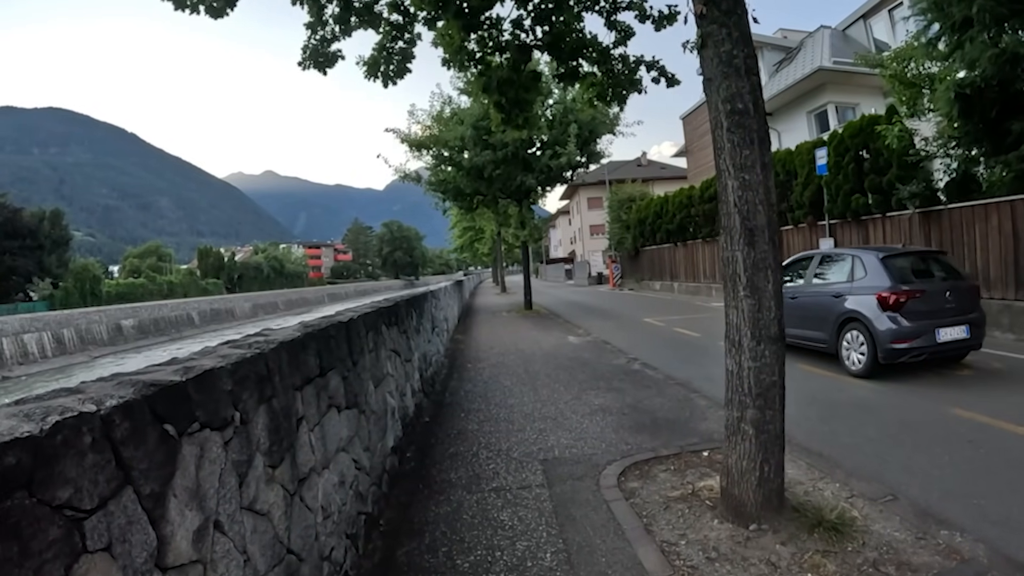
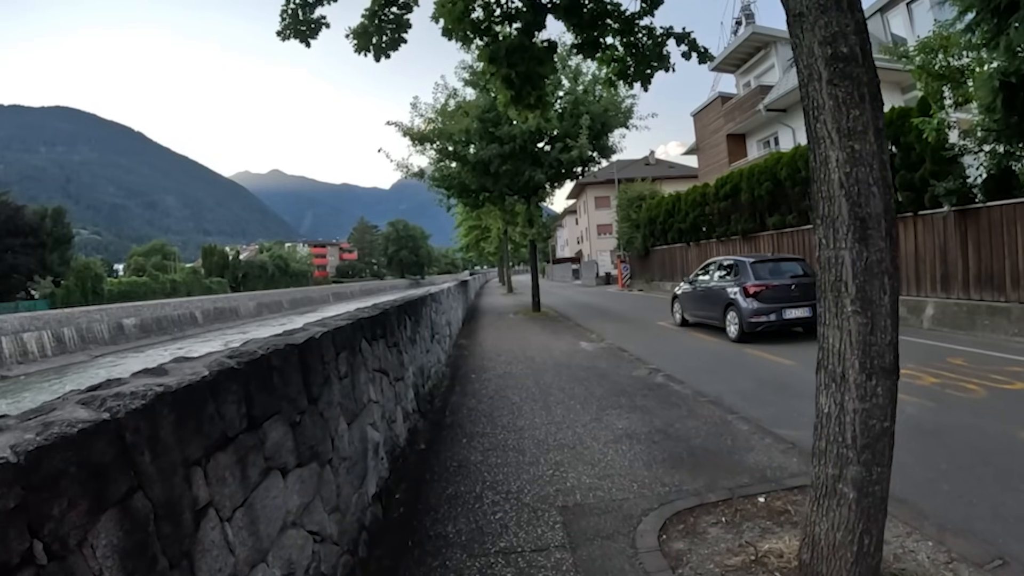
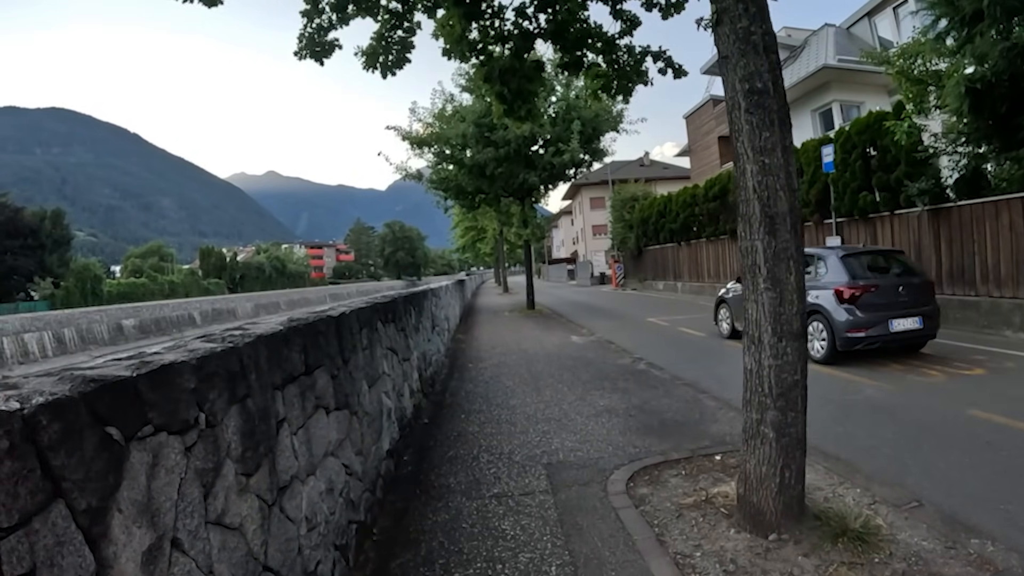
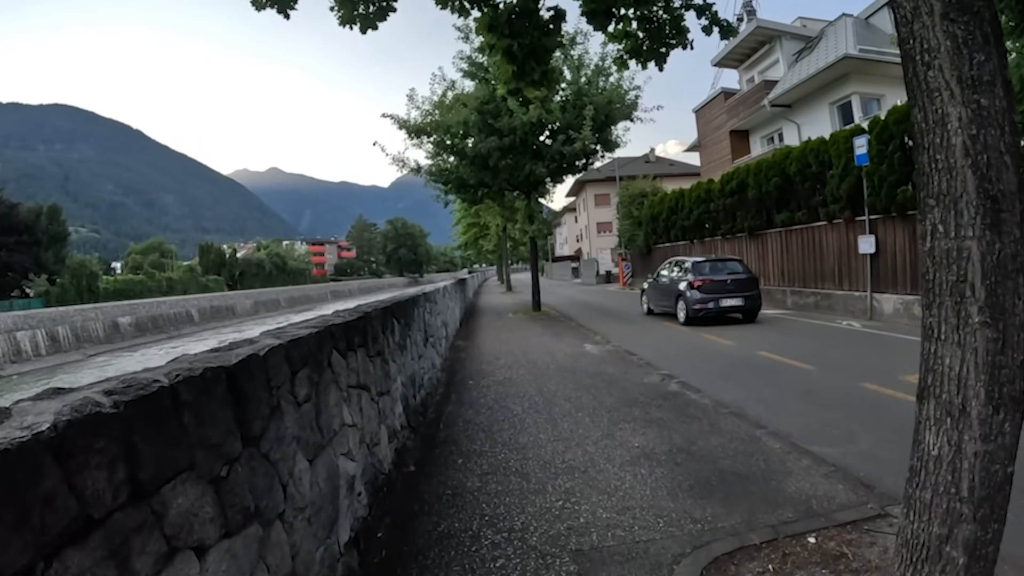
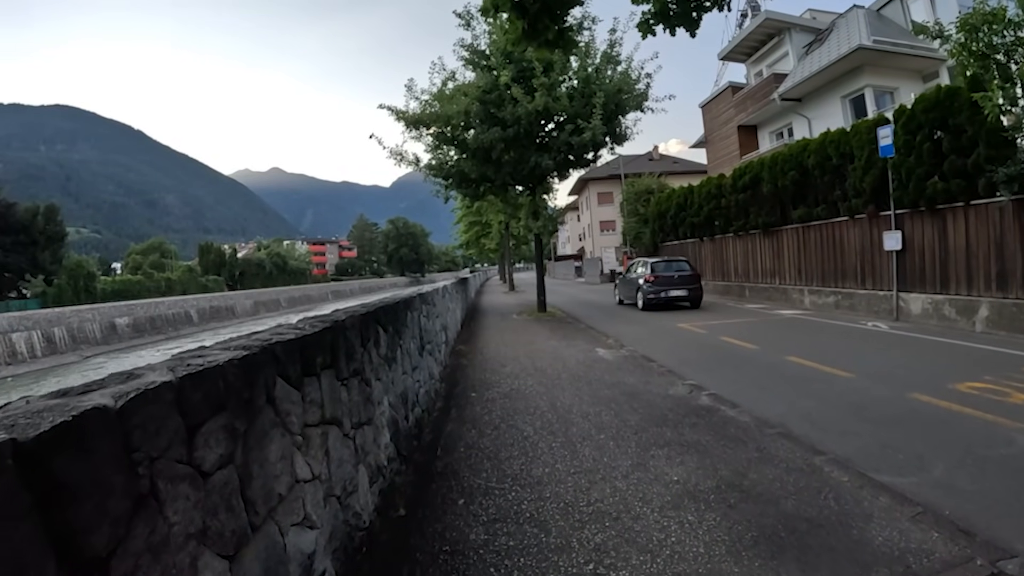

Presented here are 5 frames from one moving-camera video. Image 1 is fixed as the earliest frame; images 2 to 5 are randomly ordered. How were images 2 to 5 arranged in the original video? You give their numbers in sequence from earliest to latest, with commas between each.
3, 2, 4, 5
